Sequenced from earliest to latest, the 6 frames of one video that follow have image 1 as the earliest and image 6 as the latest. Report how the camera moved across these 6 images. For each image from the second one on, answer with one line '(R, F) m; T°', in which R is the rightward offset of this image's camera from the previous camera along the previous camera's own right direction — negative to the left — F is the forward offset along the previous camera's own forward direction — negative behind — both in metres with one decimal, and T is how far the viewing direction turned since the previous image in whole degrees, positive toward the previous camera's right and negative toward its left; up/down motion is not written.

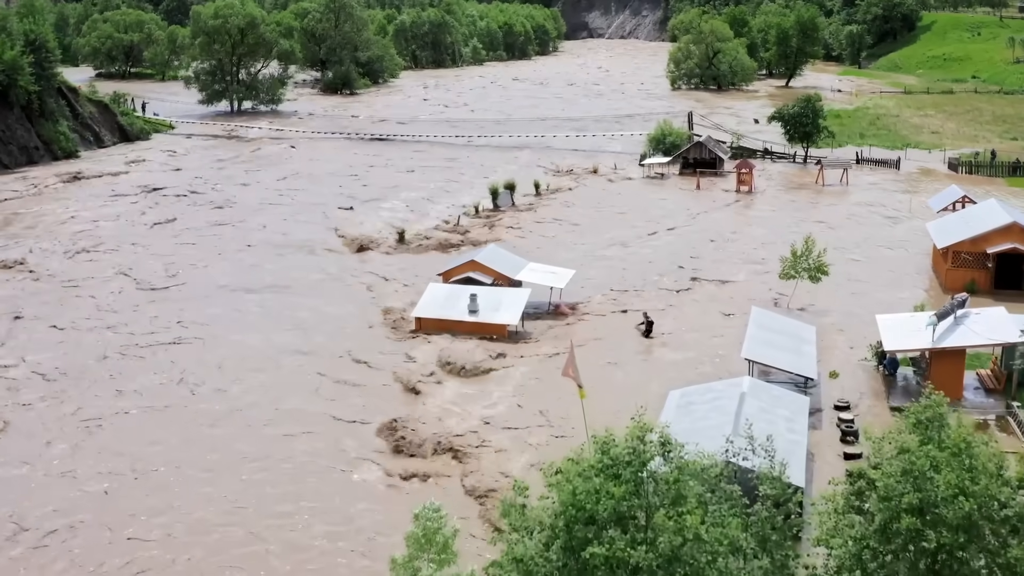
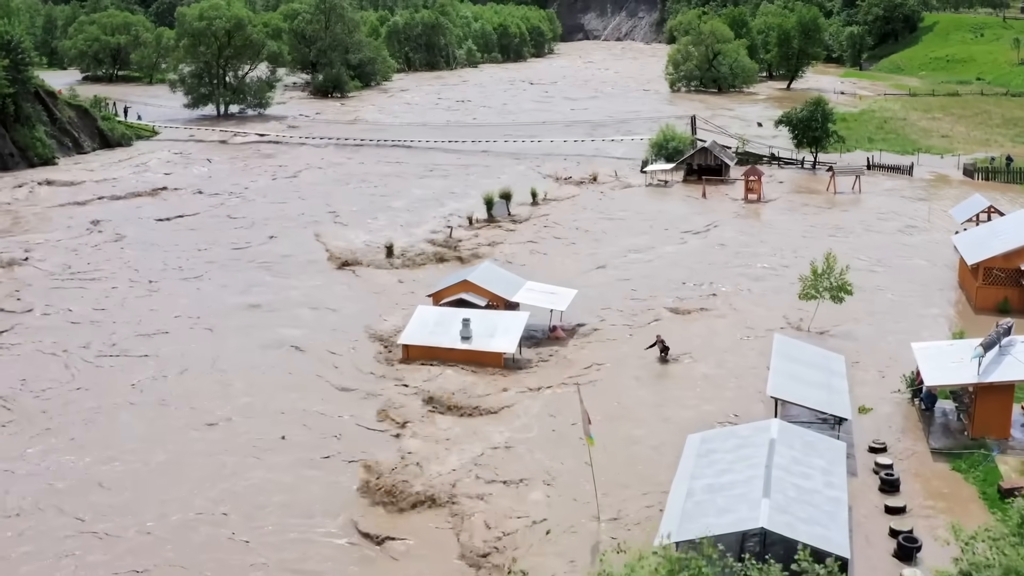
(0.0, +2.2) m; 0°
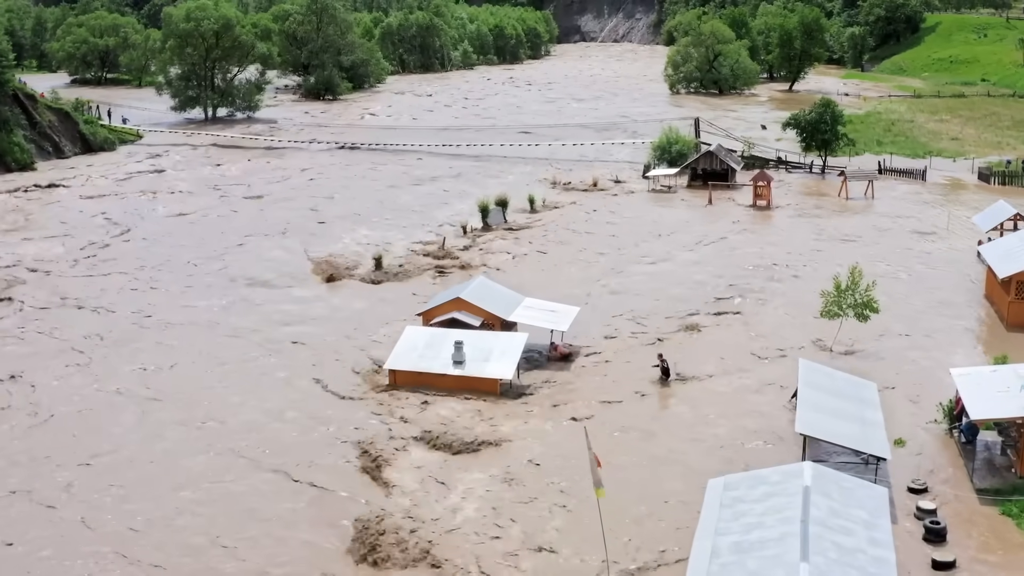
(0.0, +1.9) m; 0°
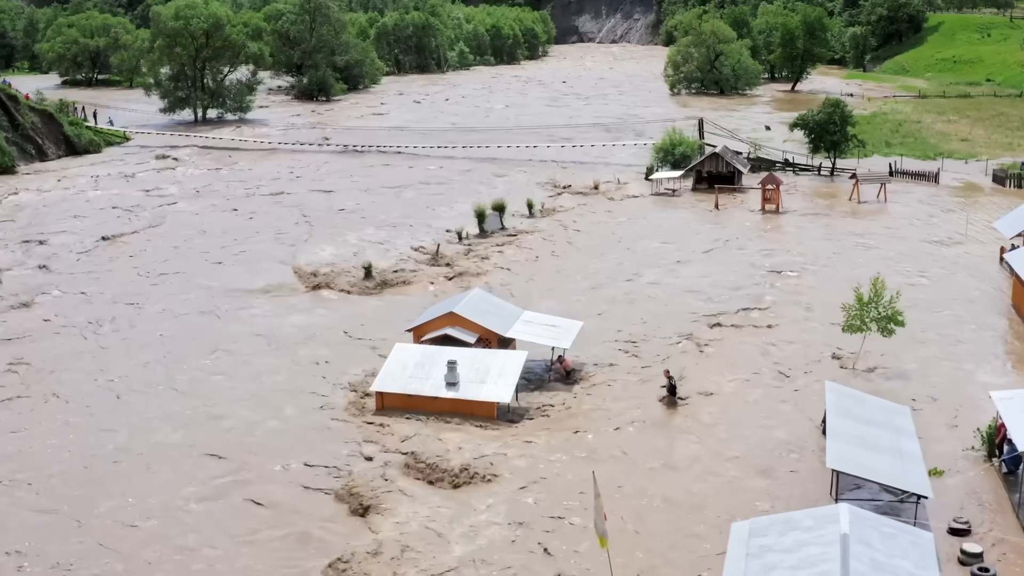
(0.0, +1.6) m; 0°
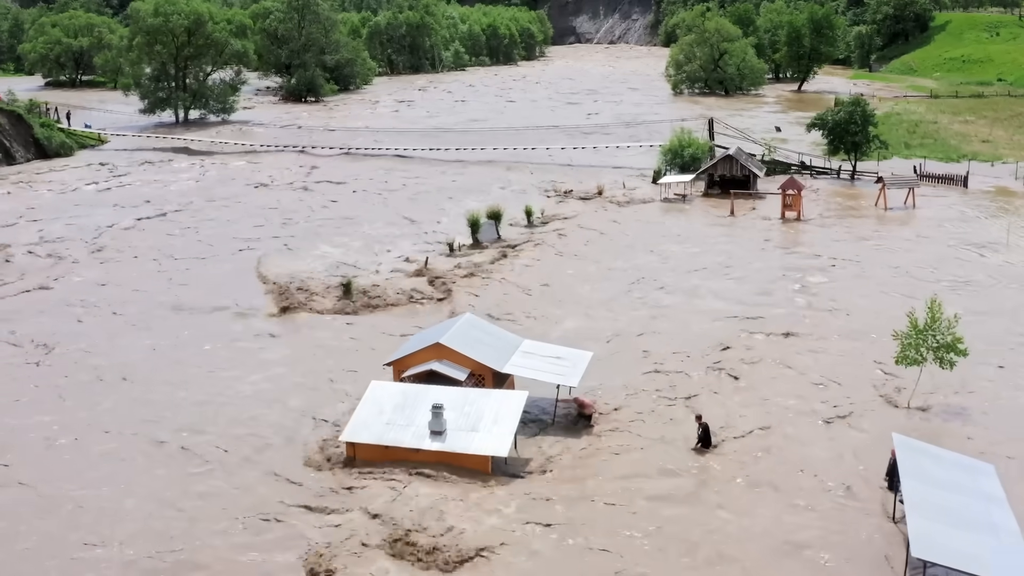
(0.0, +3.0) m; 0°
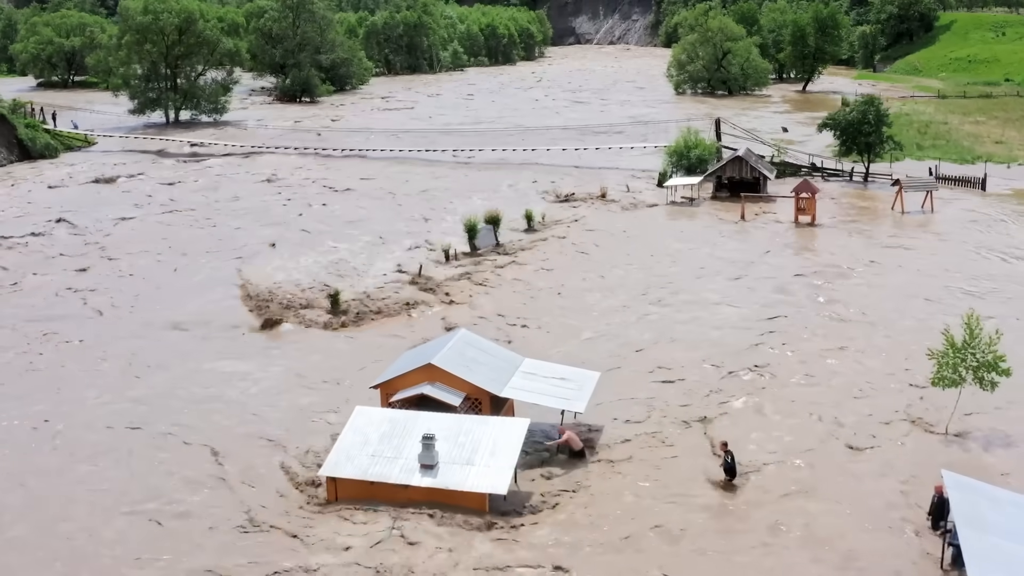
(0.0, +1.6) m; 0°
